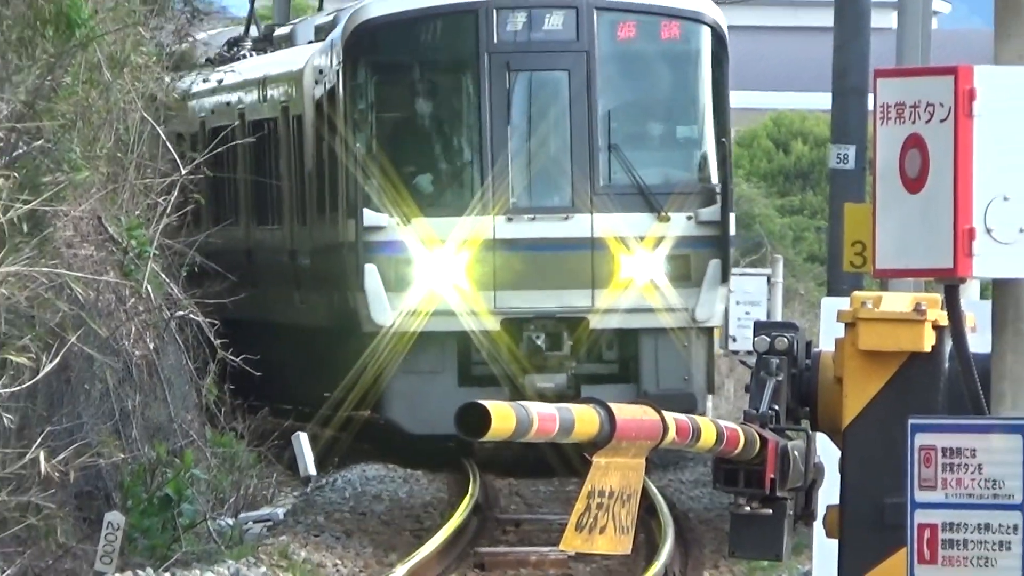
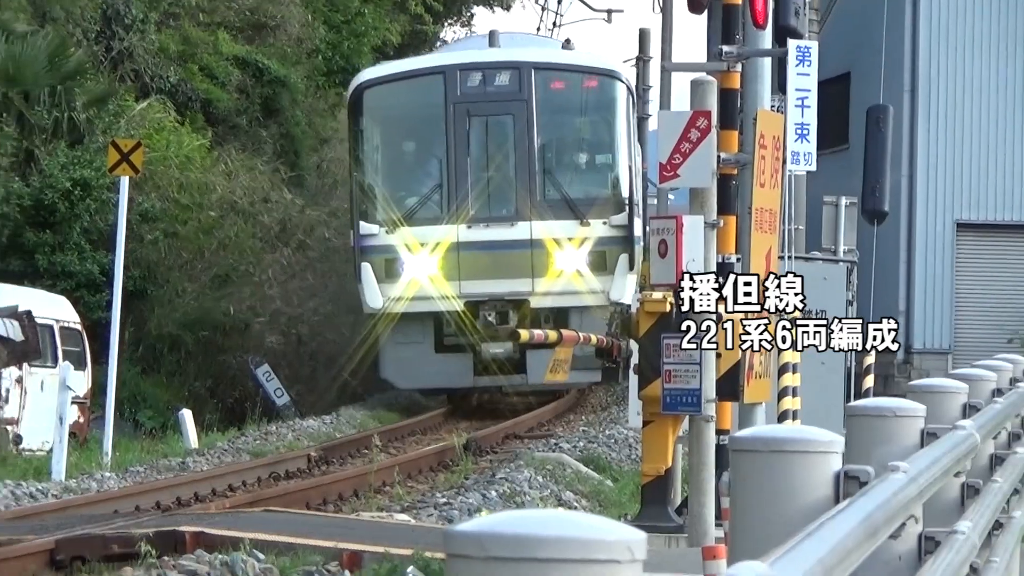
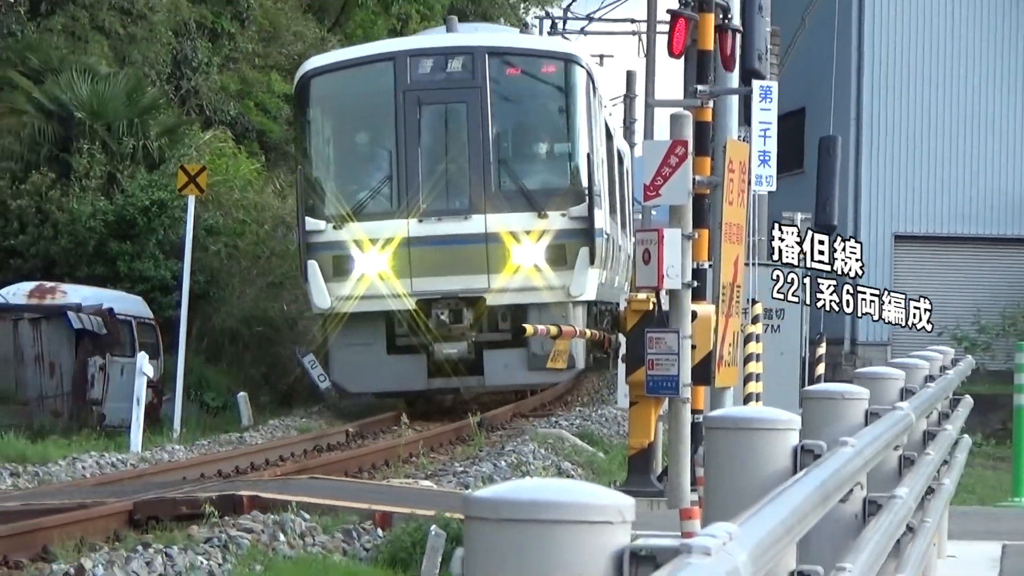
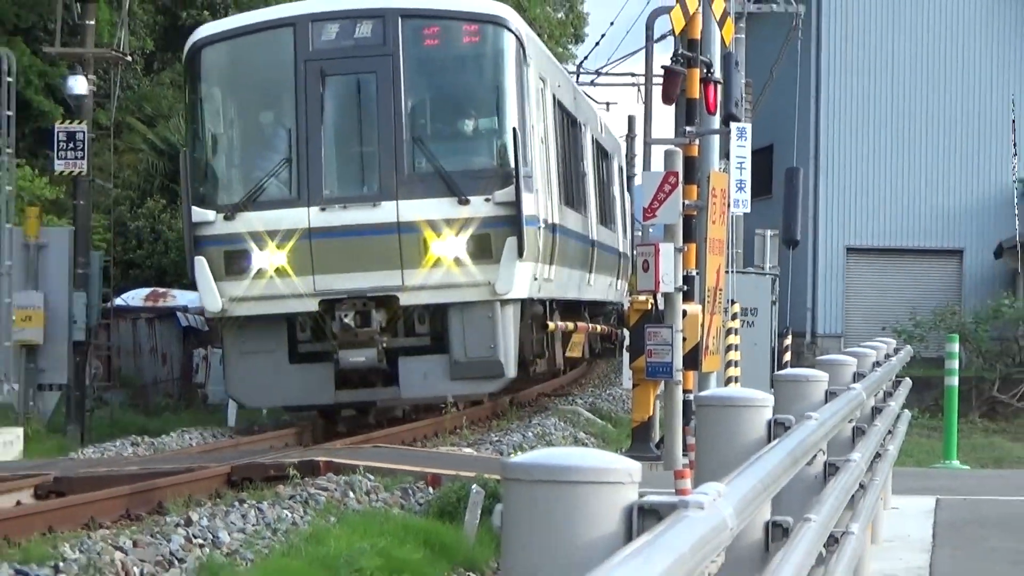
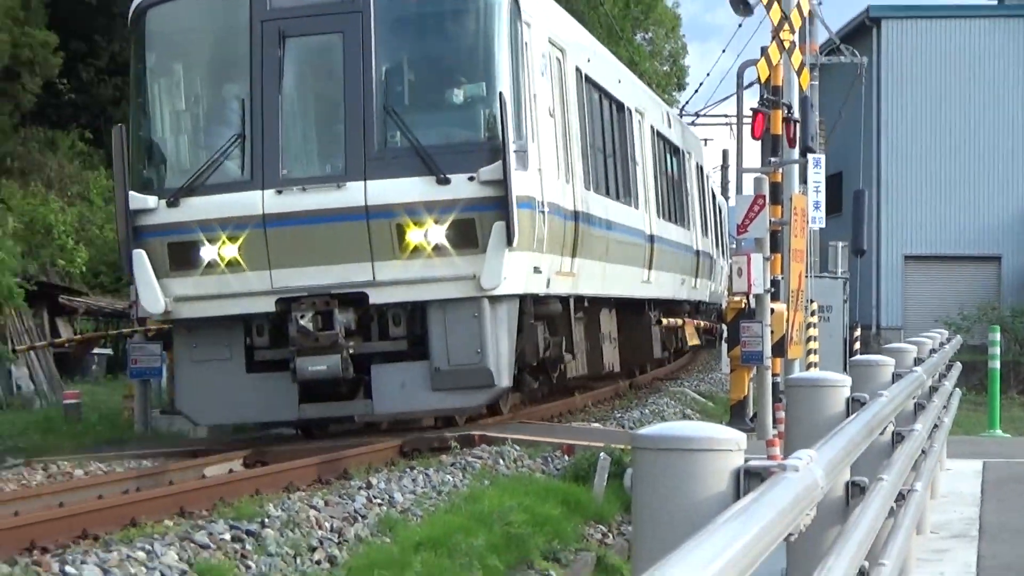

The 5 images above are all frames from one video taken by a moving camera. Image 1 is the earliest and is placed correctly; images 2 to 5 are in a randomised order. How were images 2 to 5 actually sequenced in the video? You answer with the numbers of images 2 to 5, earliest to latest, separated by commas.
2, 3, 4, 5
